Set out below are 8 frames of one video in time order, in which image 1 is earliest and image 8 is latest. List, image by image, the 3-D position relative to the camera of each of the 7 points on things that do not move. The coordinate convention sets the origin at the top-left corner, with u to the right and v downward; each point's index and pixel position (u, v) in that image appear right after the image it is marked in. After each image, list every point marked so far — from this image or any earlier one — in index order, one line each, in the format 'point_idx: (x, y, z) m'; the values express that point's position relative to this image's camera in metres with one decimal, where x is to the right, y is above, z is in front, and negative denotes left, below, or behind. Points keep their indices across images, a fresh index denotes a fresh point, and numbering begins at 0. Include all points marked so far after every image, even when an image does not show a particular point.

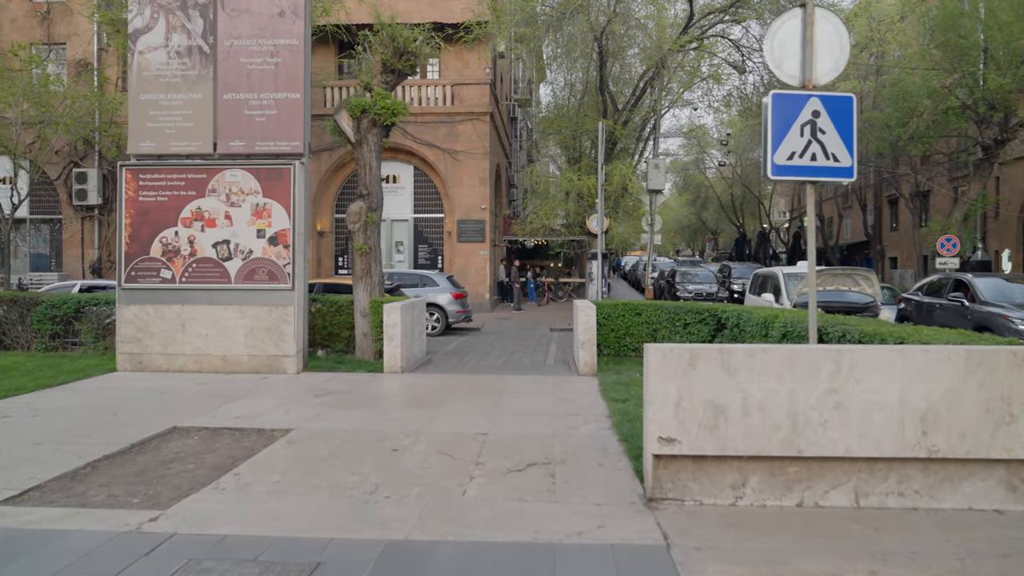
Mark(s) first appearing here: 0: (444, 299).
0: (-1.5, -0.3, +17.5) m
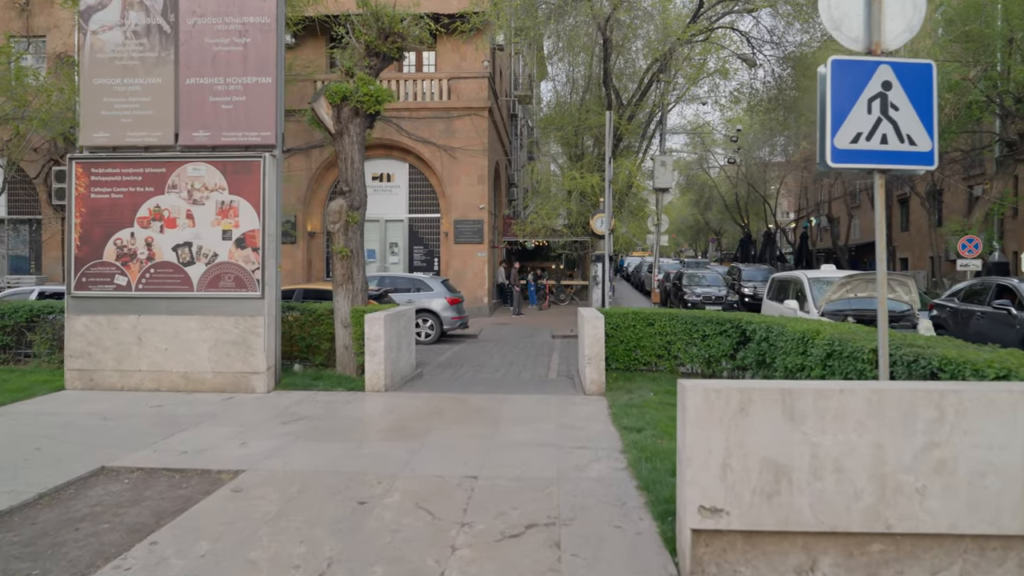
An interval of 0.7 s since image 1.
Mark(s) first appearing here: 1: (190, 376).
0: (-1.6, -0.4, +16.3) m
1: (-3.8, -1.0, +9.0) m
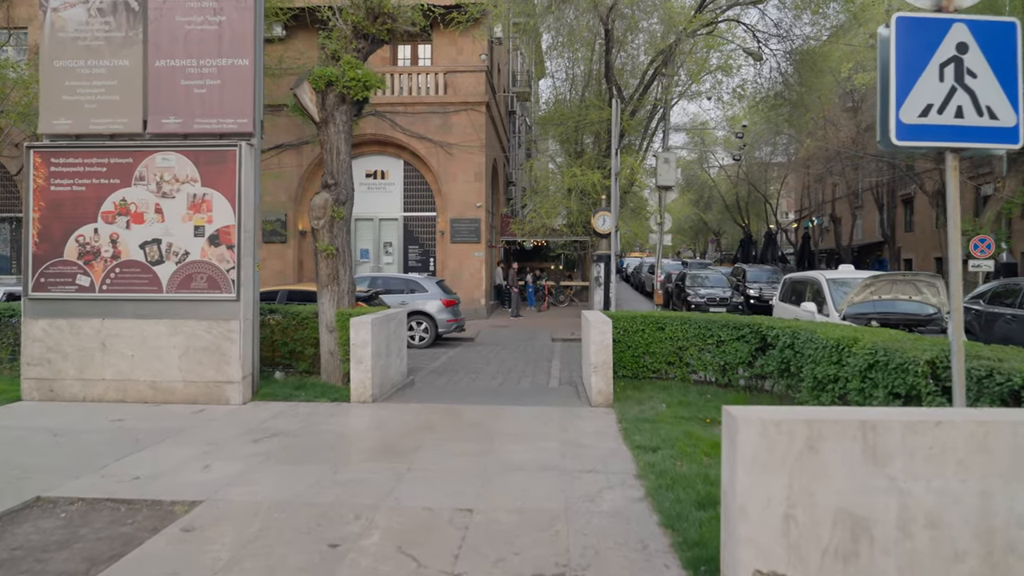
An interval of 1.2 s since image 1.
0: (-1.6, -0.4, +15.6) m
1: (-3.8, -1.1, +8.2) m
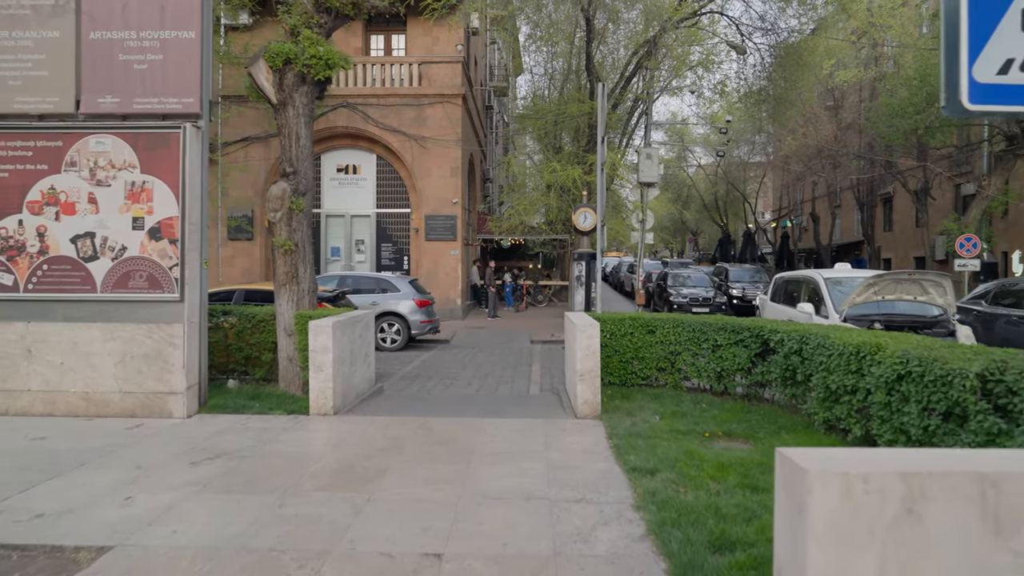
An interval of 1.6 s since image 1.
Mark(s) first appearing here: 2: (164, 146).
0: (-2.0, -0.4, +14.7) m
1: (-4.0, -1.0, +7.3) m
2: (-3.3, +1.4, +7.3) m
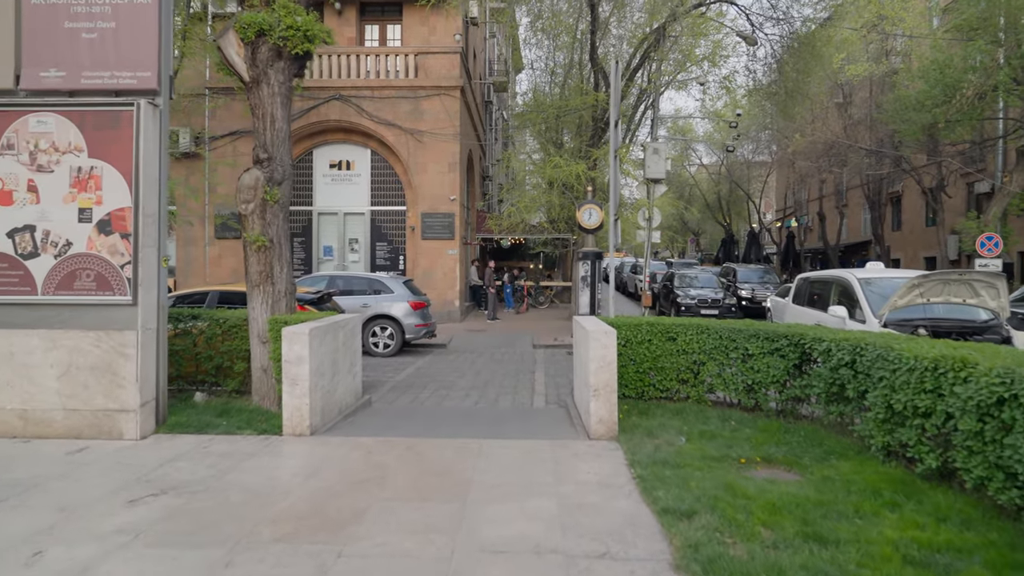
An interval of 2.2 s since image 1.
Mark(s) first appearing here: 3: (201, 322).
0: (-2.0, -0.4, +13.8) m
1: (-4.0, -1.1, +6.3) m
2: (-3.3, +1.4, +6.4) m
3: (-3.3, -0.4, +8.0) m
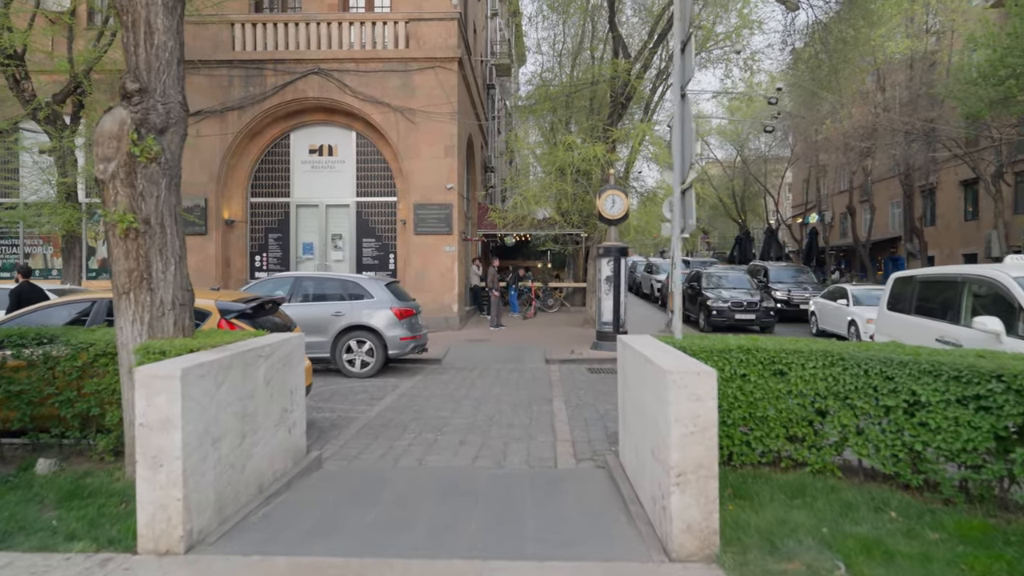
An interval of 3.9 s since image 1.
0: (-1.9, -0.4, +11.1) m
1: (-3.9, -1.1, +3.6) m
2: (-3.2, +1.3, +3.7) m
3: (-3.1, -0.4, +5.3) m
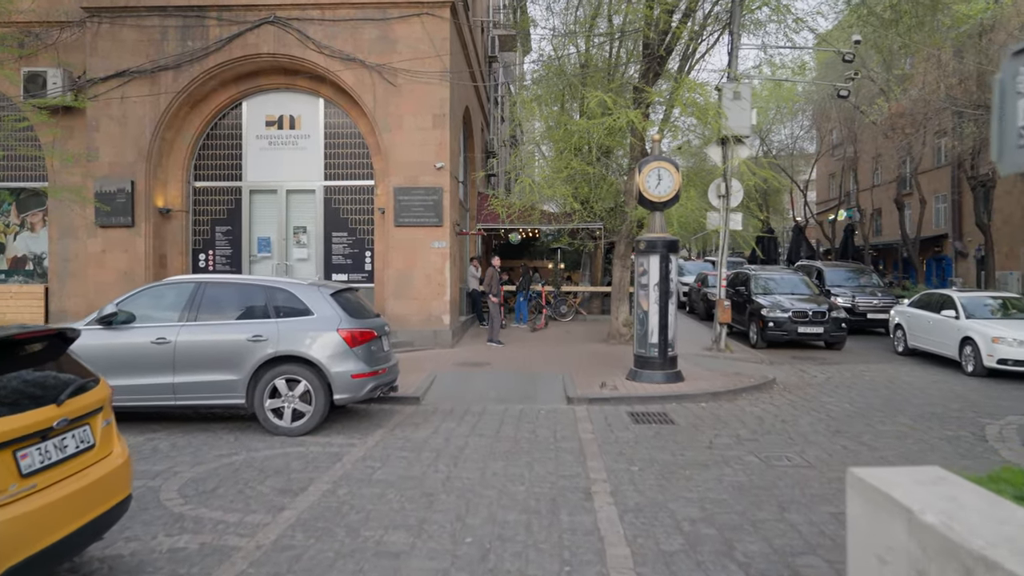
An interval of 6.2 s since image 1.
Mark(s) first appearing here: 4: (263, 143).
0: (-1.8, -0.6, +7.3) m
1: (-3.8, -1.2, -0.1) m
2: (-3.2, +1.2, -0.1) m
3: (-3.1, -0.5, +1.5) m
4: (-5.0, +2.9, +15.3) m
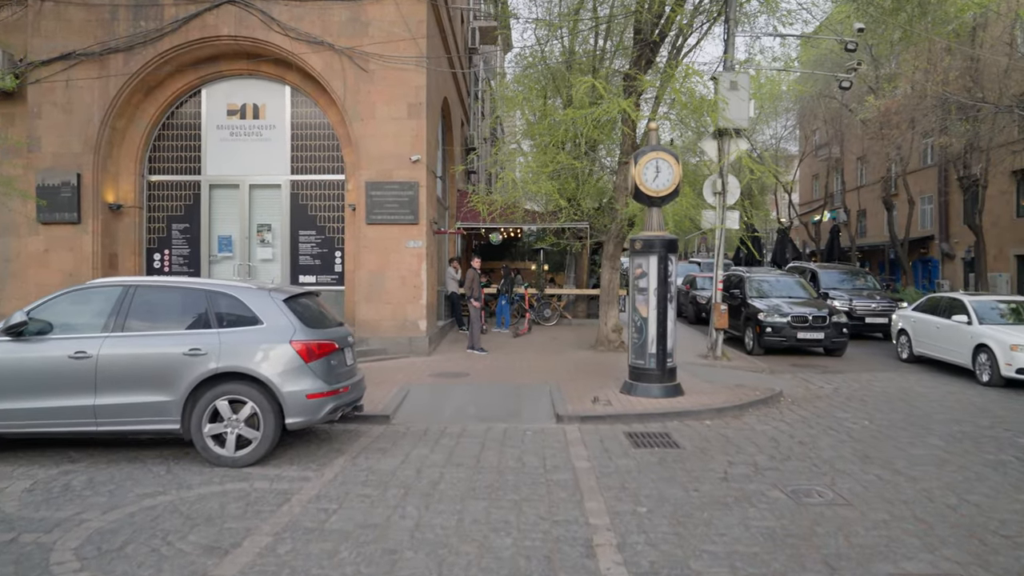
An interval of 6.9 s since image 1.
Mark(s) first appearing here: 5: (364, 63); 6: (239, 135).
0: (-1.9, -0.6, +6.2) m
1: (-3.8, -1.2, -1.3) m
2: (-3.1, +1.2, -1.2) m
3: (-3.1, -0.5, +0.4) m
4: (-5.3, +2.8, +14.1) m
5: (-2.5, +3.9, +13.1) m
6: (-5.0, +2.8, +14.1) m
